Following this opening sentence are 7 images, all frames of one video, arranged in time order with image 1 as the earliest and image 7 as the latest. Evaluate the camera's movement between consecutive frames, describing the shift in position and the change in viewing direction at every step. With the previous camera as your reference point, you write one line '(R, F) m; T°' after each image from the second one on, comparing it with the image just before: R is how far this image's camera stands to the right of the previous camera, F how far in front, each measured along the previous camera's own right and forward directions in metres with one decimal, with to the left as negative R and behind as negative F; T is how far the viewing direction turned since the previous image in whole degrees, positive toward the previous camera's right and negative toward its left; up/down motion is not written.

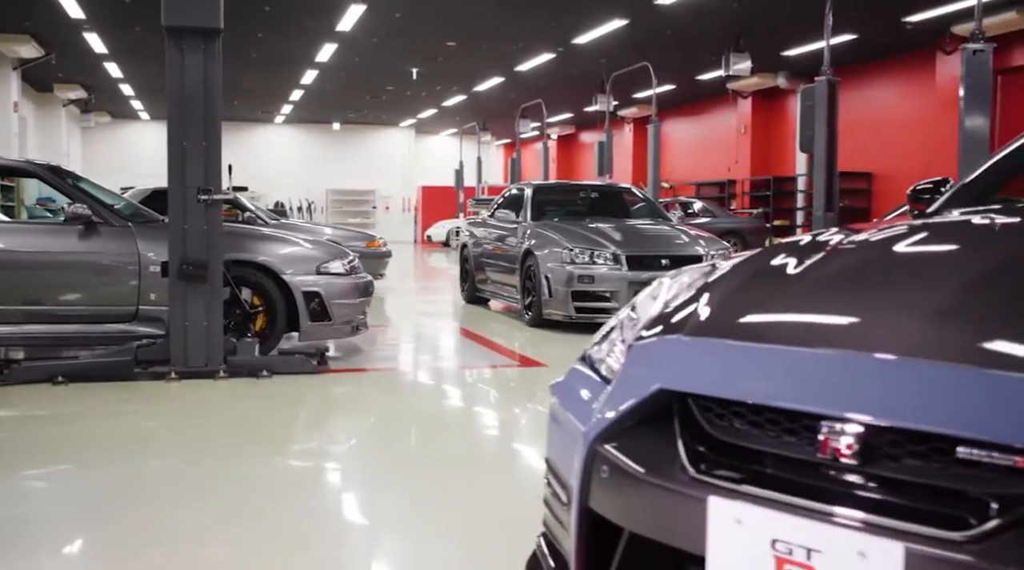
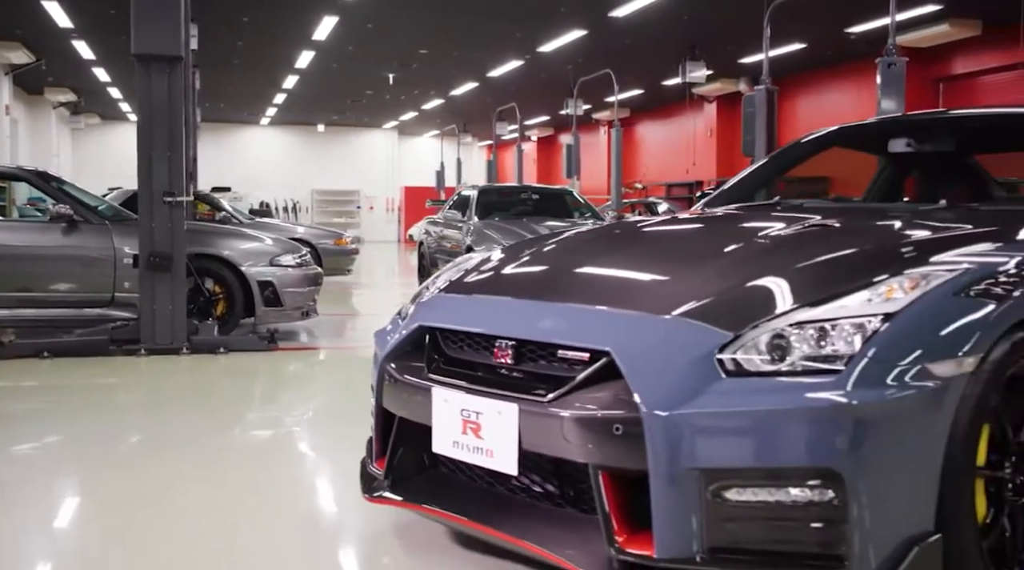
(+0.4, -0.7) m; 0°
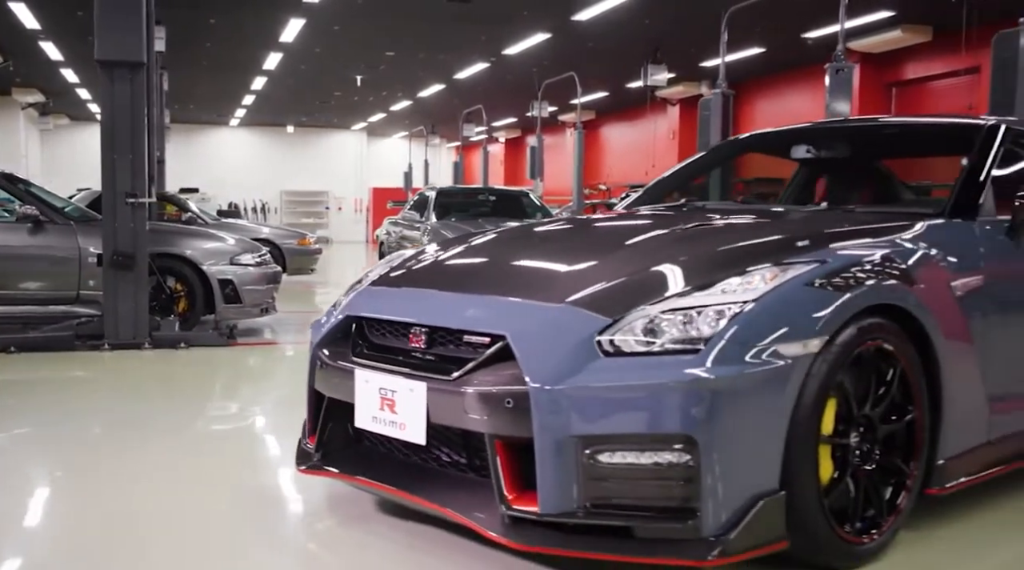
(+0.1, -0.2) m; +2°
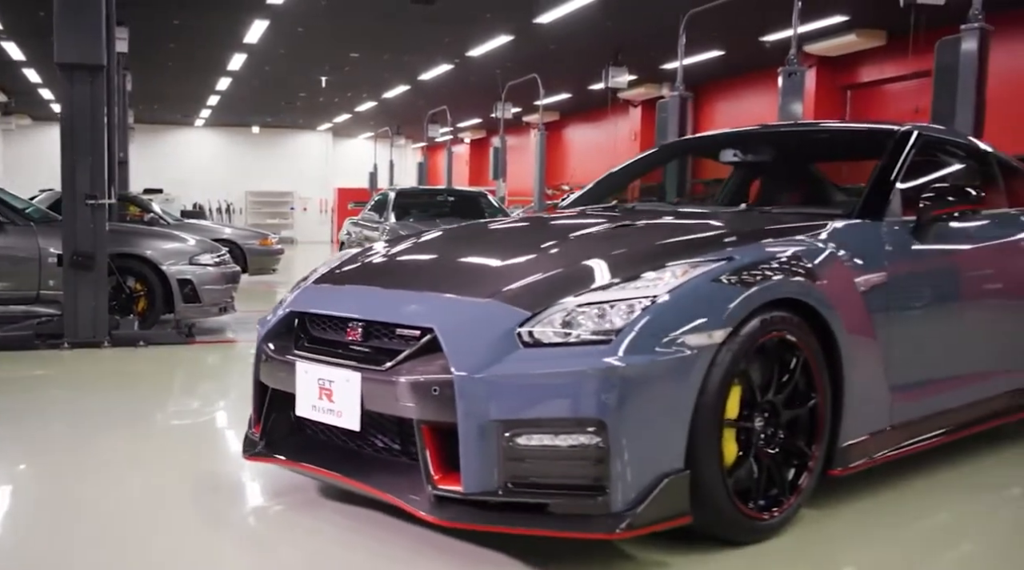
(+0.1, -0.1) m; +2°
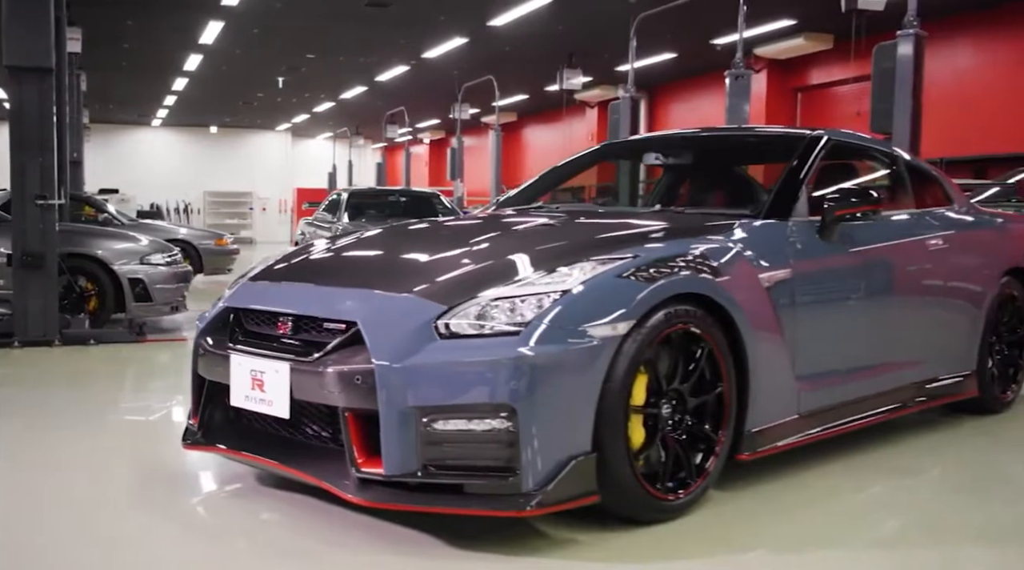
(+0.1, -0.1) m; +2°
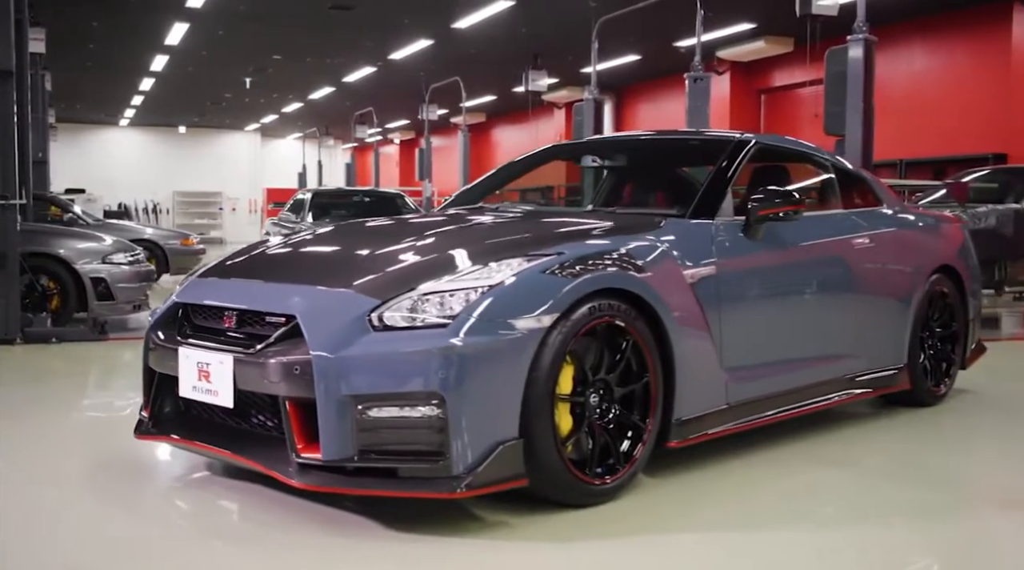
(+0.1, -0.1) m; +2°
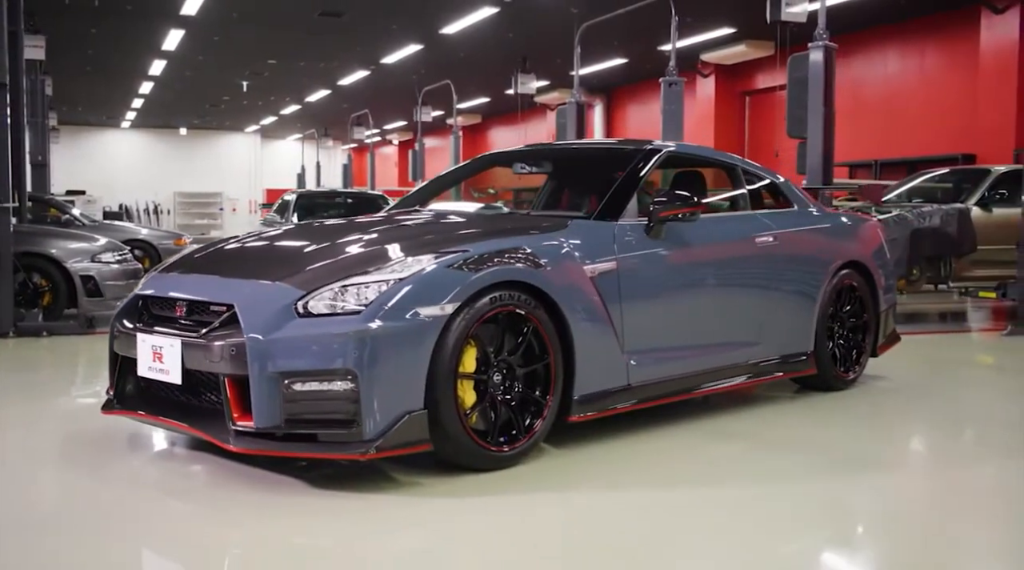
(+0.3, -0.4) m; 0°
